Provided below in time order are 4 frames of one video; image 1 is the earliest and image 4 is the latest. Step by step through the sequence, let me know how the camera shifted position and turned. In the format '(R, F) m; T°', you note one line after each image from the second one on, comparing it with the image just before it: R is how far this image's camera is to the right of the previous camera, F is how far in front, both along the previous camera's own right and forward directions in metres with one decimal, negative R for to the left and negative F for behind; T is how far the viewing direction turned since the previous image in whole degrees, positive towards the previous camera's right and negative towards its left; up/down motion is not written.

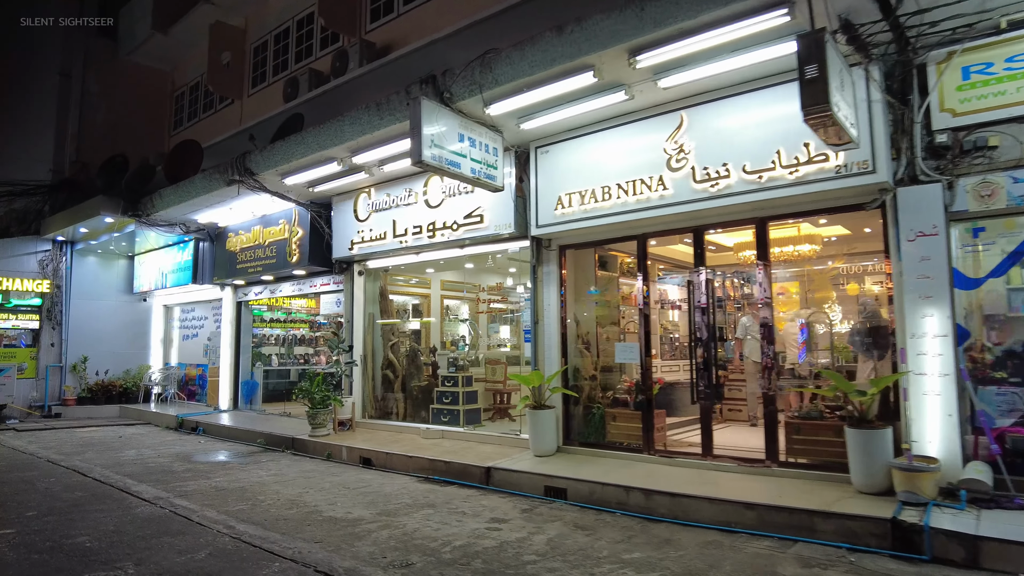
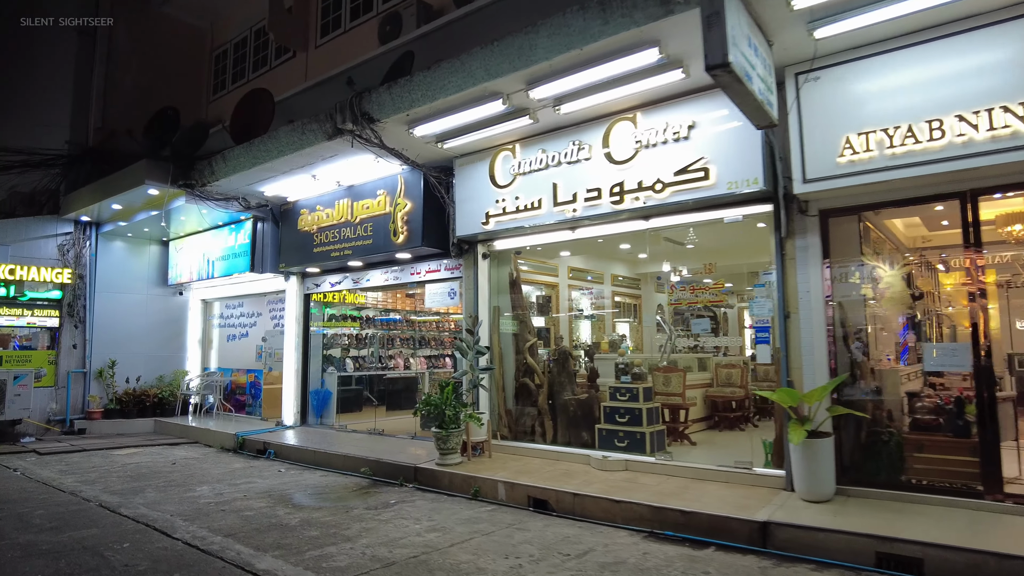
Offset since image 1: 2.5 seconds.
(-2.1, +2.0) m; +1°
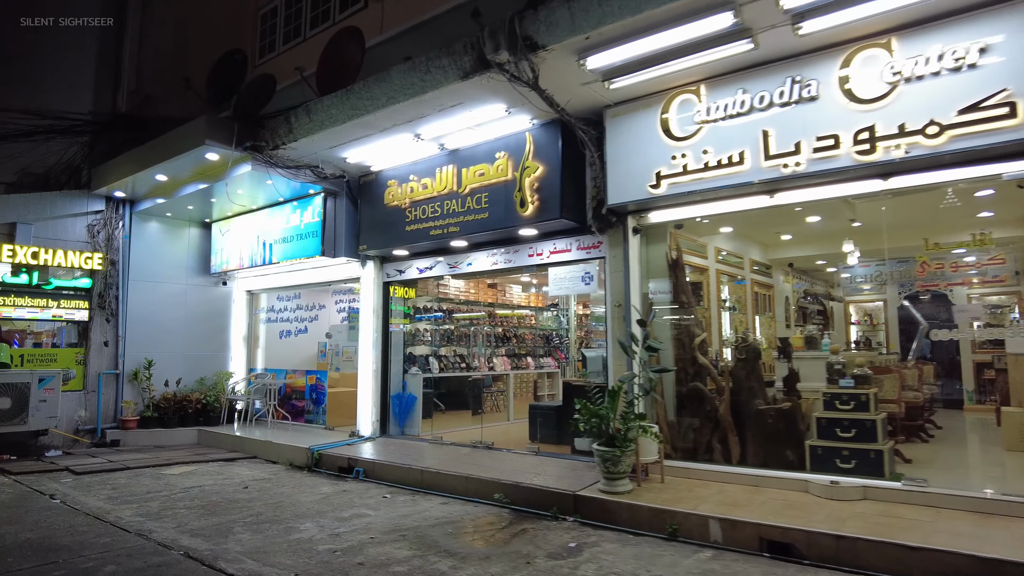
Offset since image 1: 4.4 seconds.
(-1.6, +1.5) m; +1°
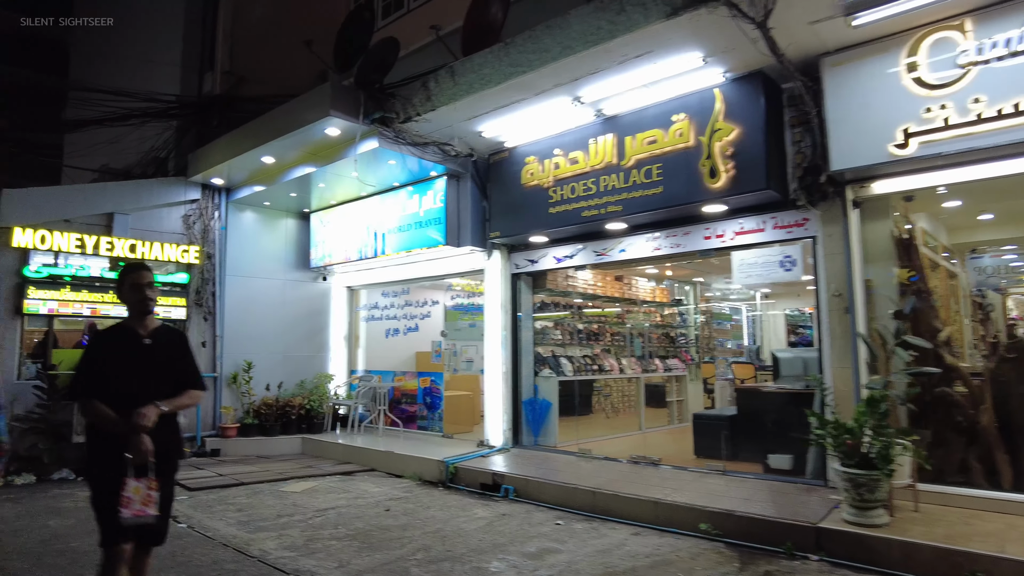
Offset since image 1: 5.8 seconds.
(-1.2, +1.0) m; -3°
